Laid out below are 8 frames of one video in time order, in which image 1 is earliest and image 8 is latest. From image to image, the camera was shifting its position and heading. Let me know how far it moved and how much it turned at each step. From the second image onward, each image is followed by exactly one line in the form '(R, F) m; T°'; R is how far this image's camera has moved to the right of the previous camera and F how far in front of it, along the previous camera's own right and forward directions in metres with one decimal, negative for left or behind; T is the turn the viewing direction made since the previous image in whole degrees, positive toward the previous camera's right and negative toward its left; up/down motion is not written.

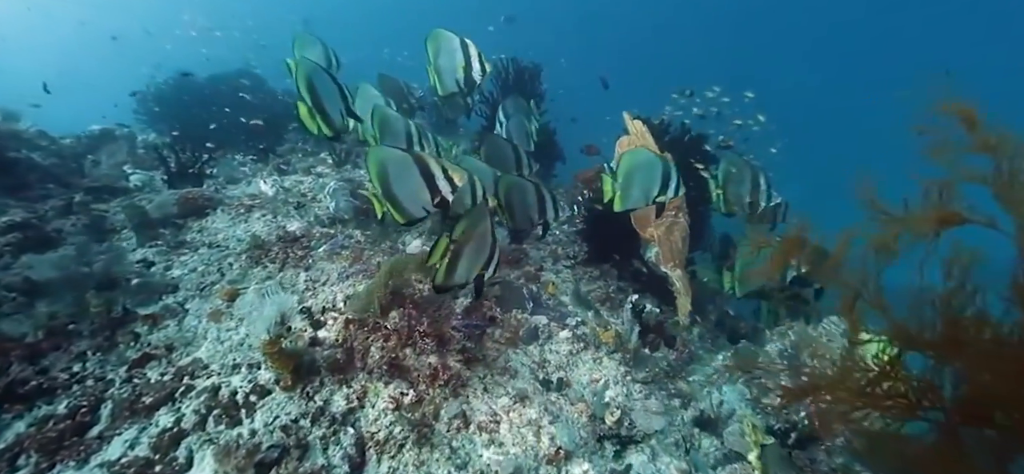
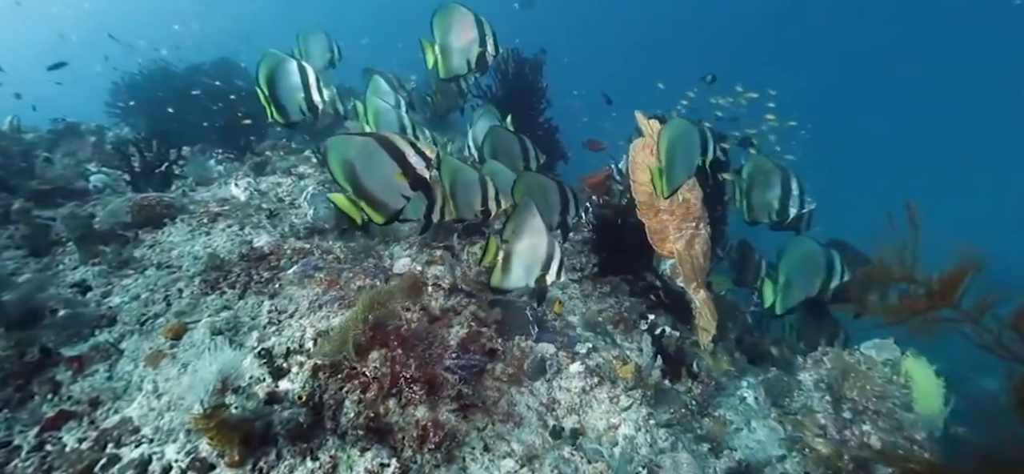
(-0.1, +0.6) m; +1°
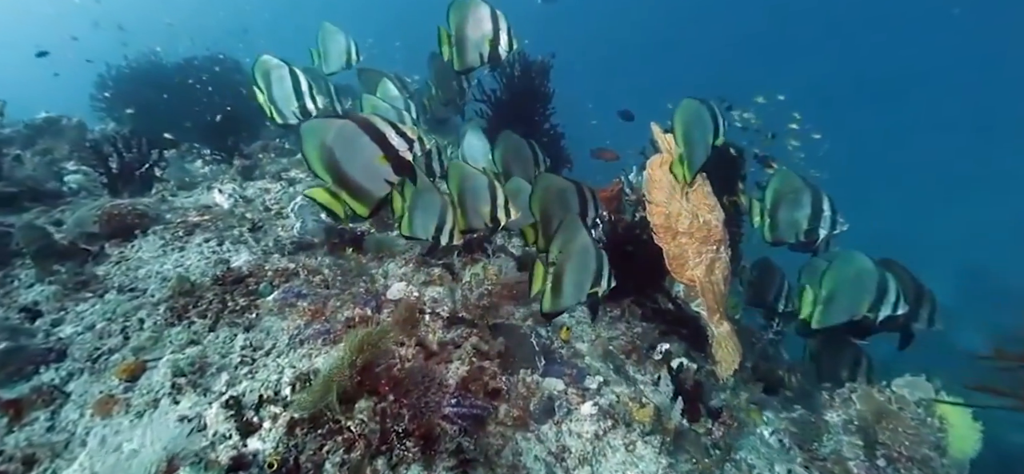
(-0.1, +0.4) m; 0°
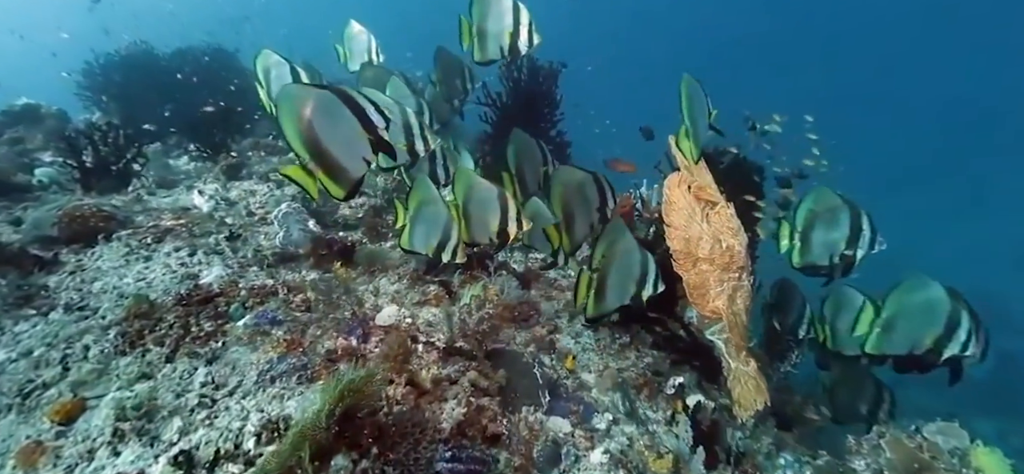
(-0.1, +0.4) m; 0°
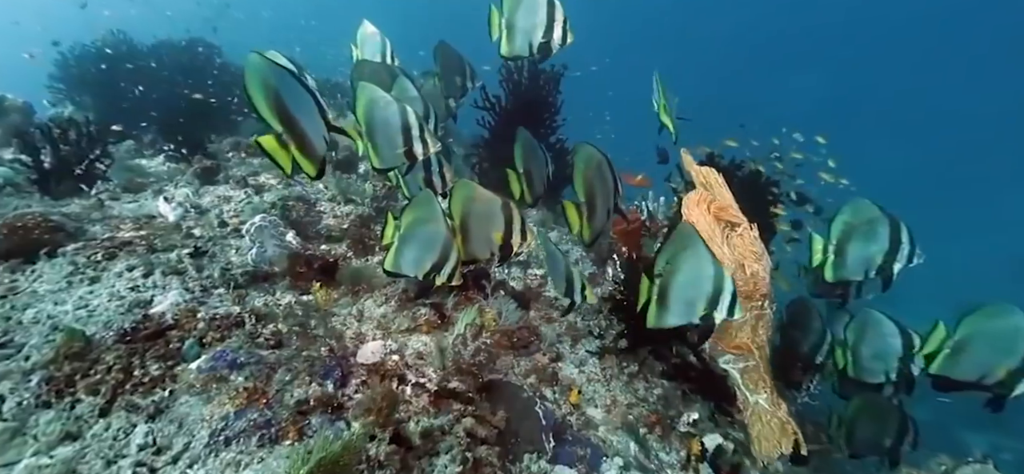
(-0.1, +0.4) m; +1°
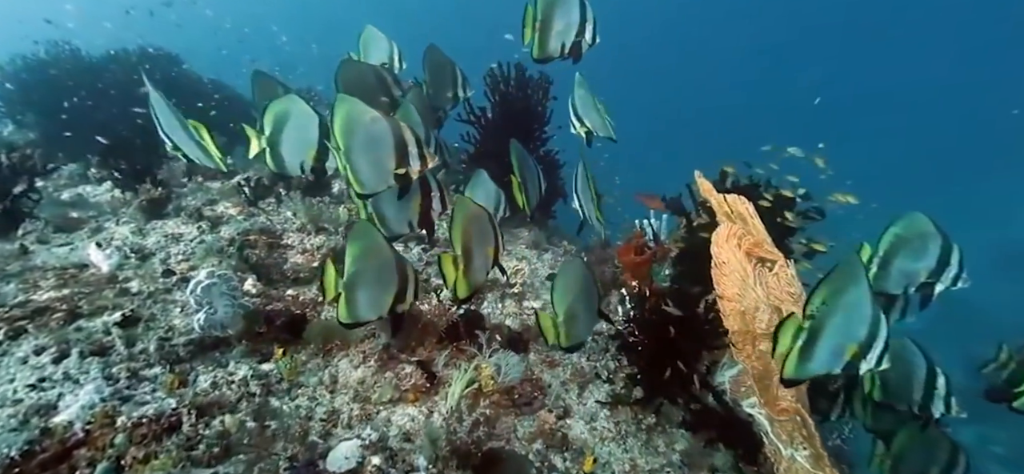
(-0.1, +0.5) m; +2°
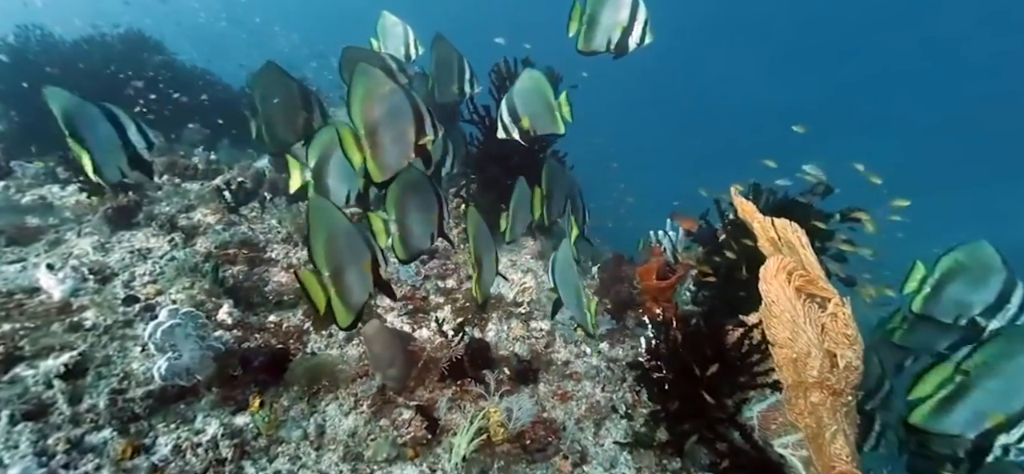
(-0.1, +0.4) m; +1°
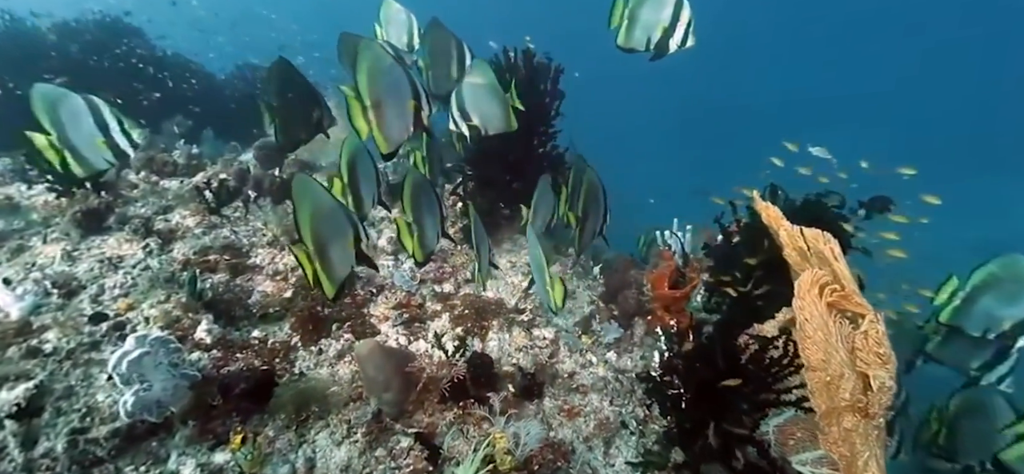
(-0.1, +0.2) m; +1°
